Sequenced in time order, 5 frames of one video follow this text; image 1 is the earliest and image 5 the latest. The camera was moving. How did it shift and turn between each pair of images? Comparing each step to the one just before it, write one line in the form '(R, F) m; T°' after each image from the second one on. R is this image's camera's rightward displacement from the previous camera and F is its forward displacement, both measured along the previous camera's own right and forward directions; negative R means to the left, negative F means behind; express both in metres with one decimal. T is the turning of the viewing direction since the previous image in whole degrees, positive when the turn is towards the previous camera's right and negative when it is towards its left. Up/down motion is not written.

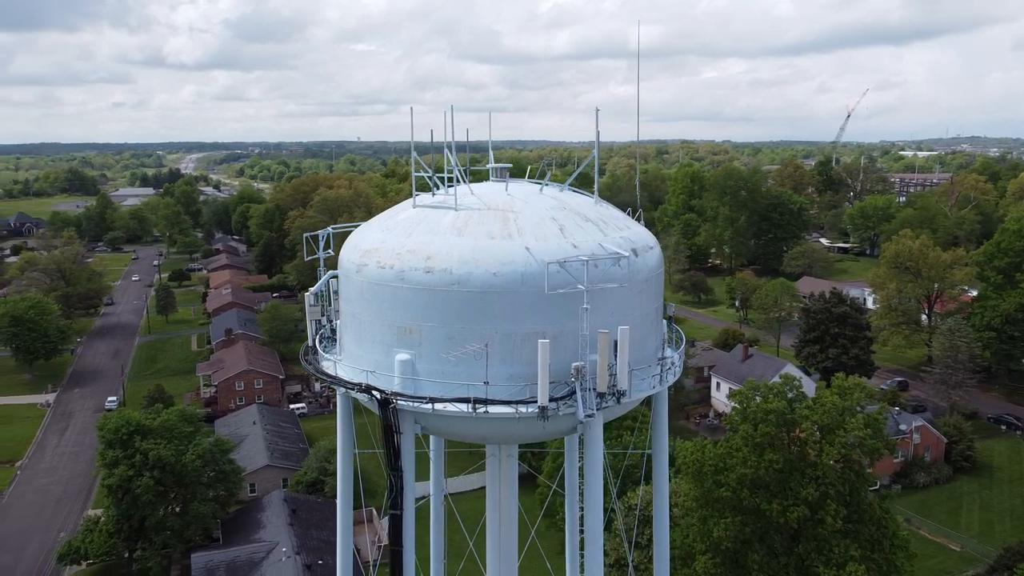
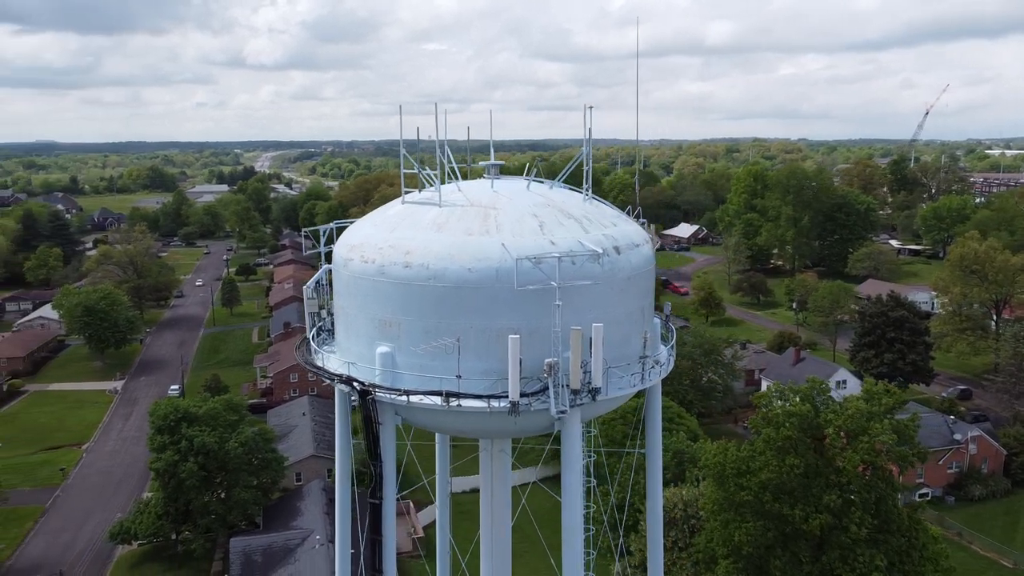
(+1.0, 0.0) m; -5°
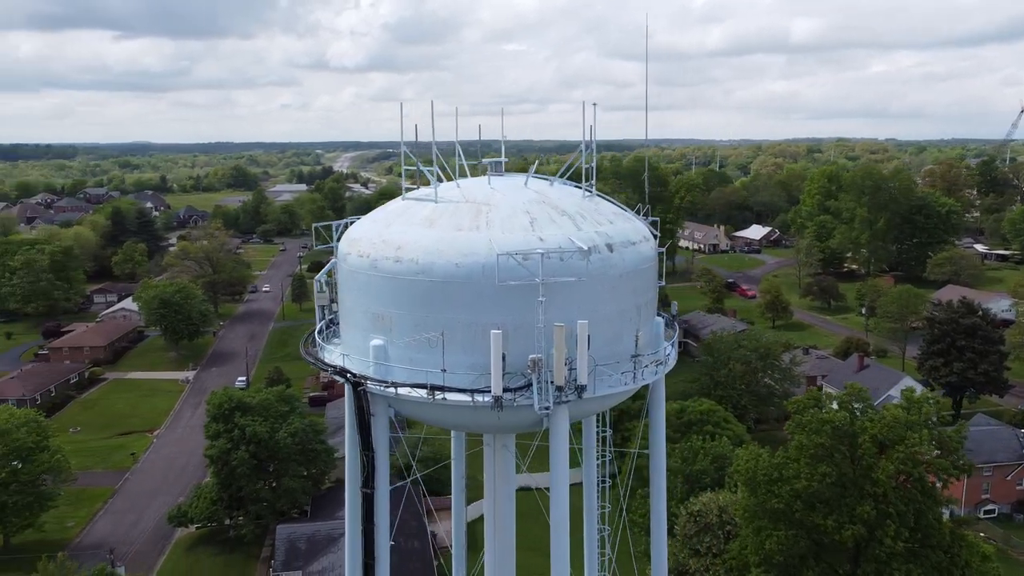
(+1.0, 0.0) m; -5°
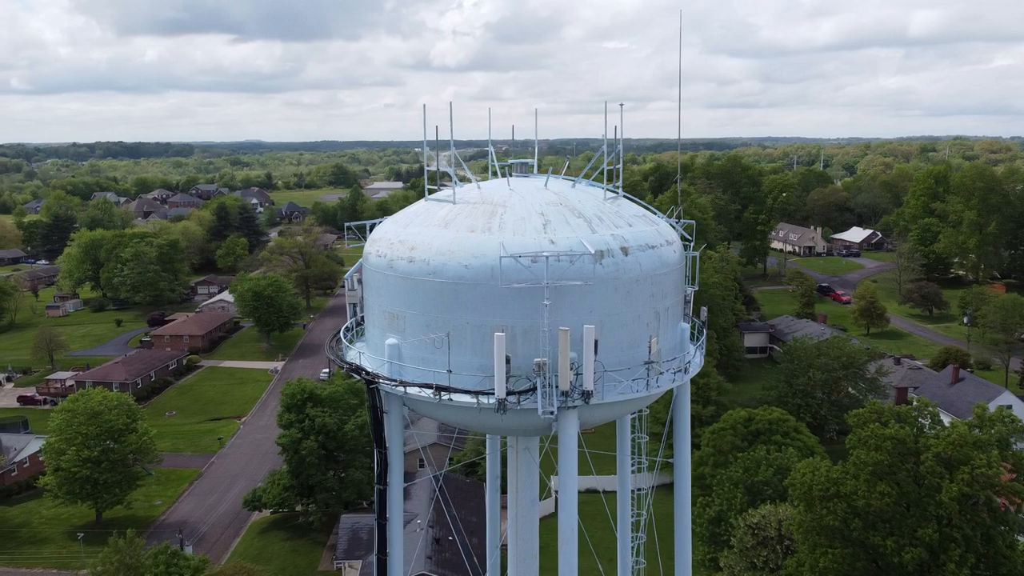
(+1.0, +0.1) m; -7°
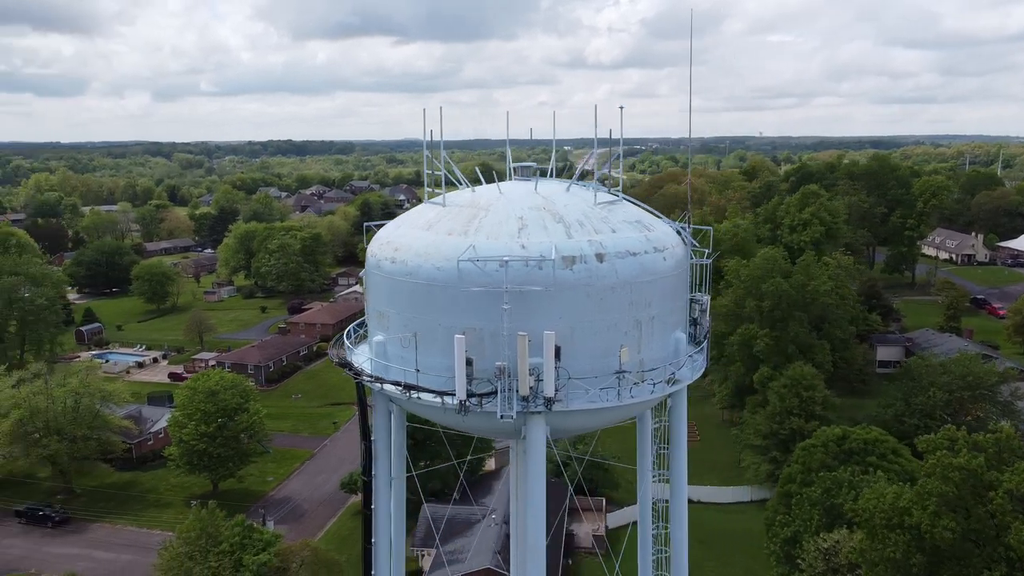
(+2.0, +0.1) m; -10°
